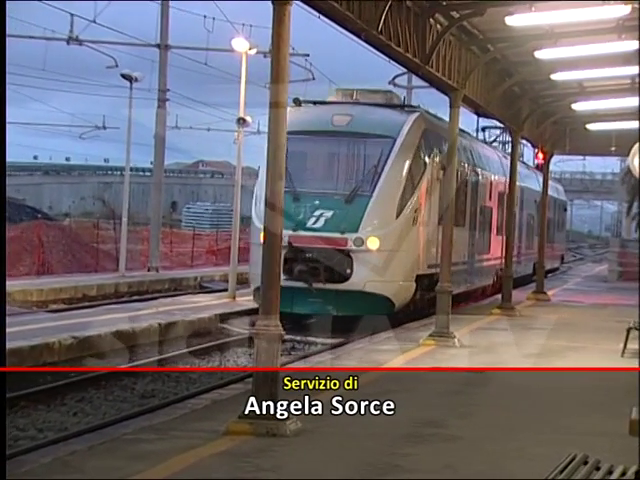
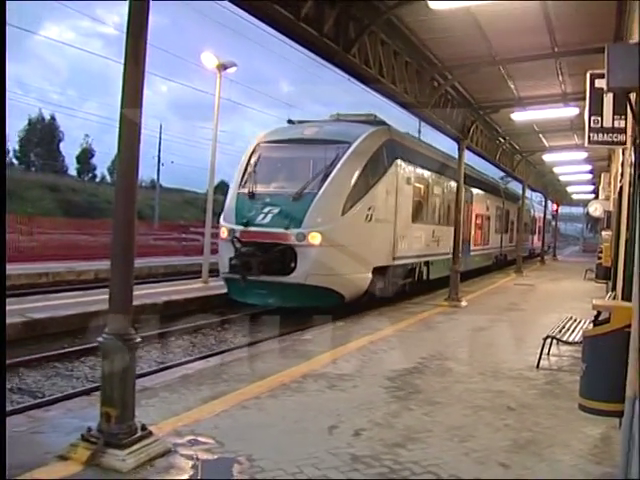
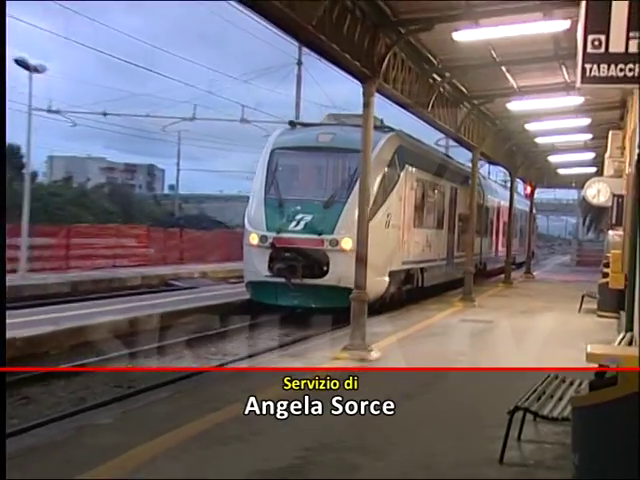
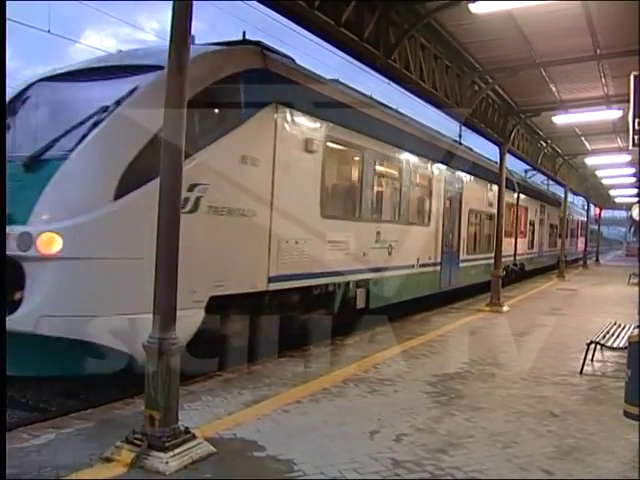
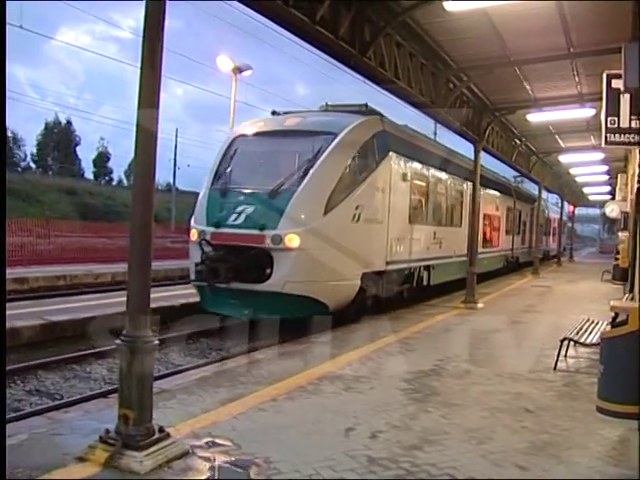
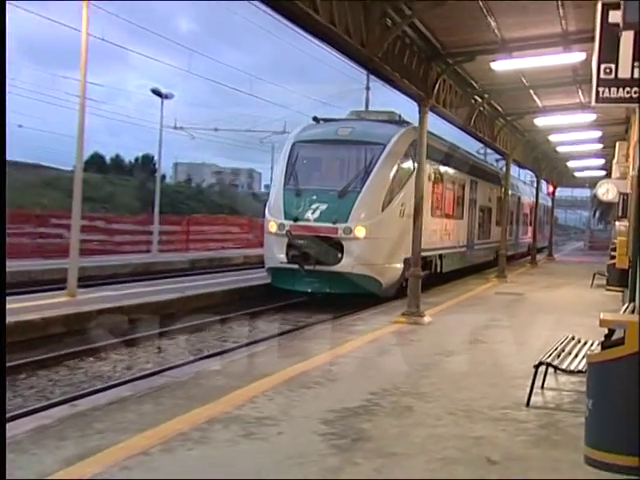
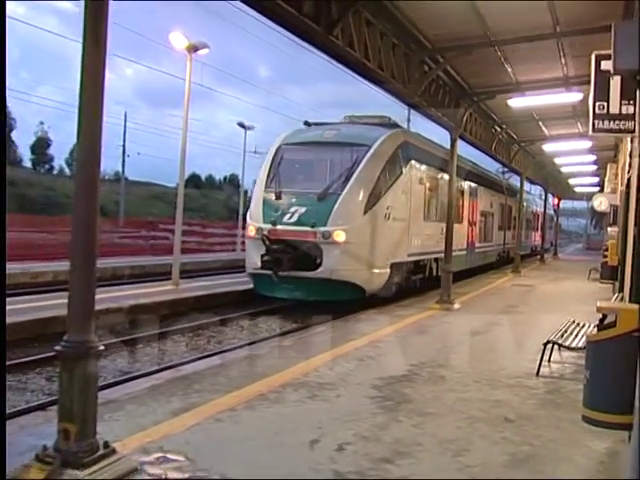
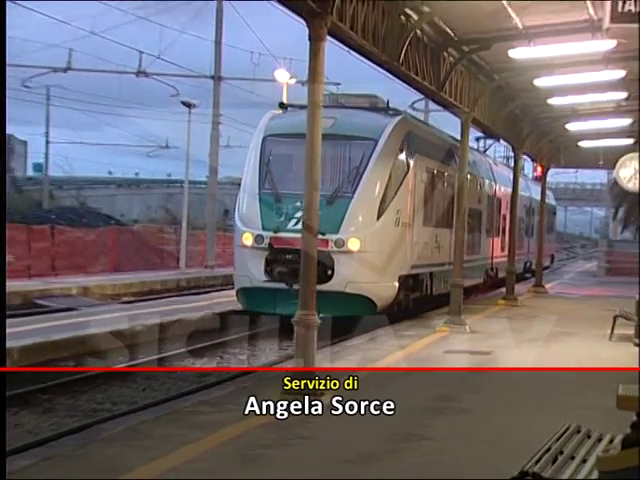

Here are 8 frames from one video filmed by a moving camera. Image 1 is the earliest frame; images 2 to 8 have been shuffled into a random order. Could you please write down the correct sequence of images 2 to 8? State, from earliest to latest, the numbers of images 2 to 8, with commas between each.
8, 3, 6, 7, 2, 5, 4
